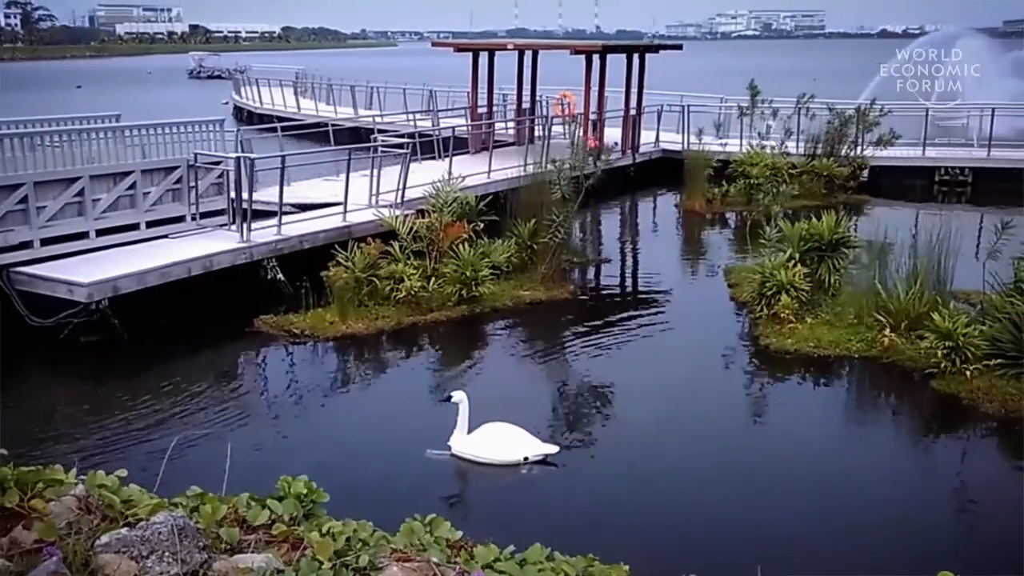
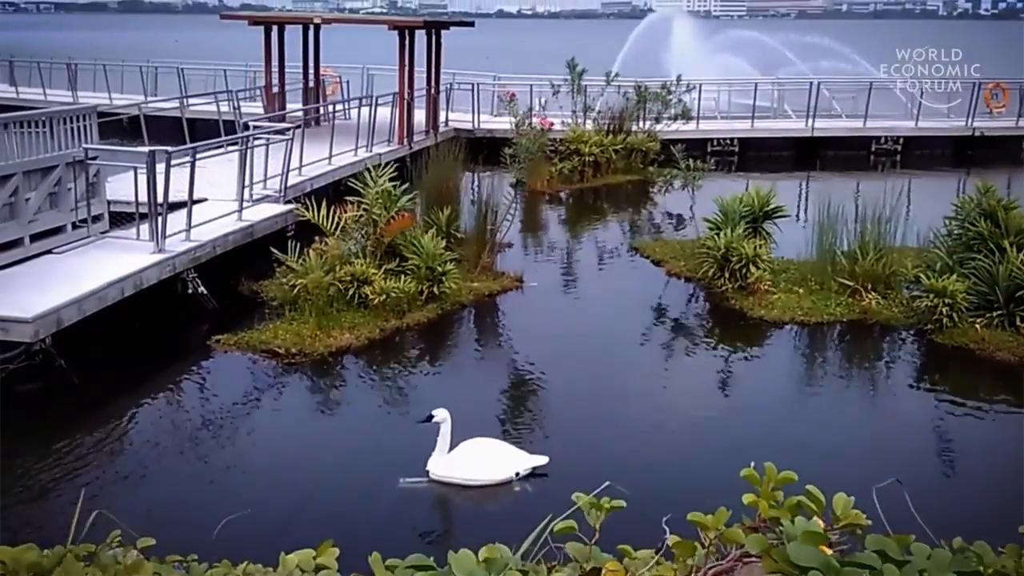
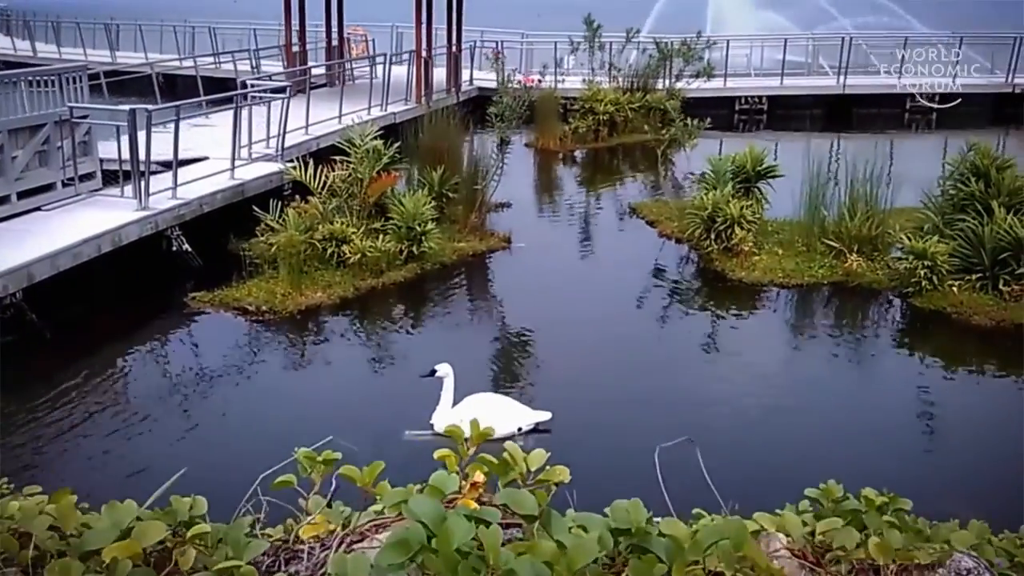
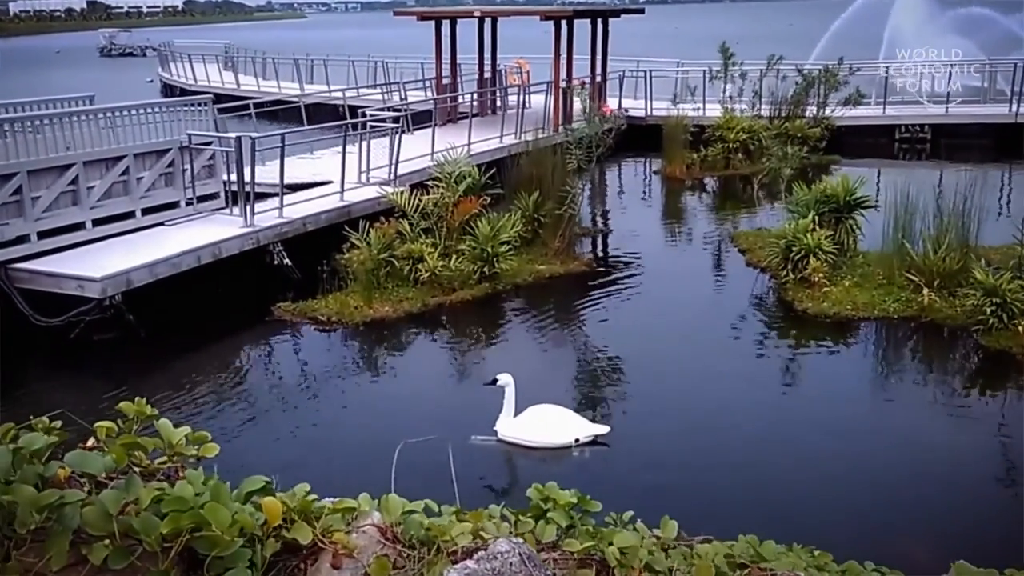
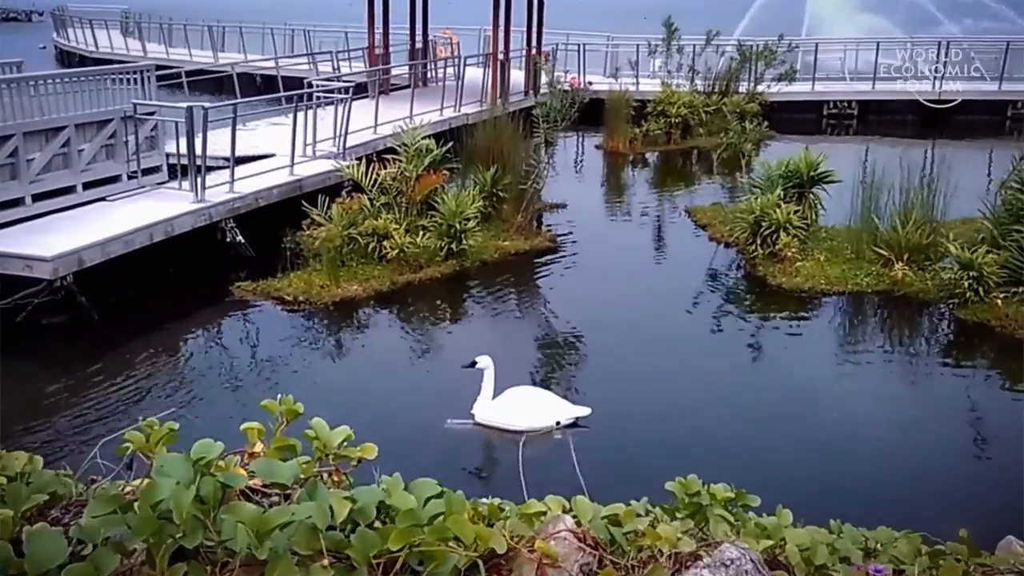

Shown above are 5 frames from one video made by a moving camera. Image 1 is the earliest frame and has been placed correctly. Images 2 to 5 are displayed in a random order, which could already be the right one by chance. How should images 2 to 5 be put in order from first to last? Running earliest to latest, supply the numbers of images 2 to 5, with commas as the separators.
4, 5, 3, 2
